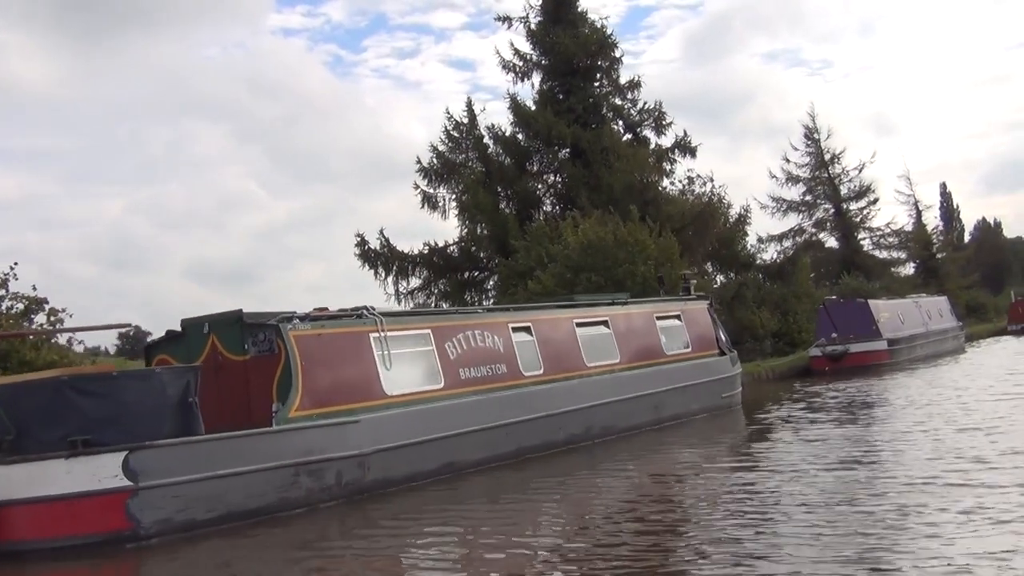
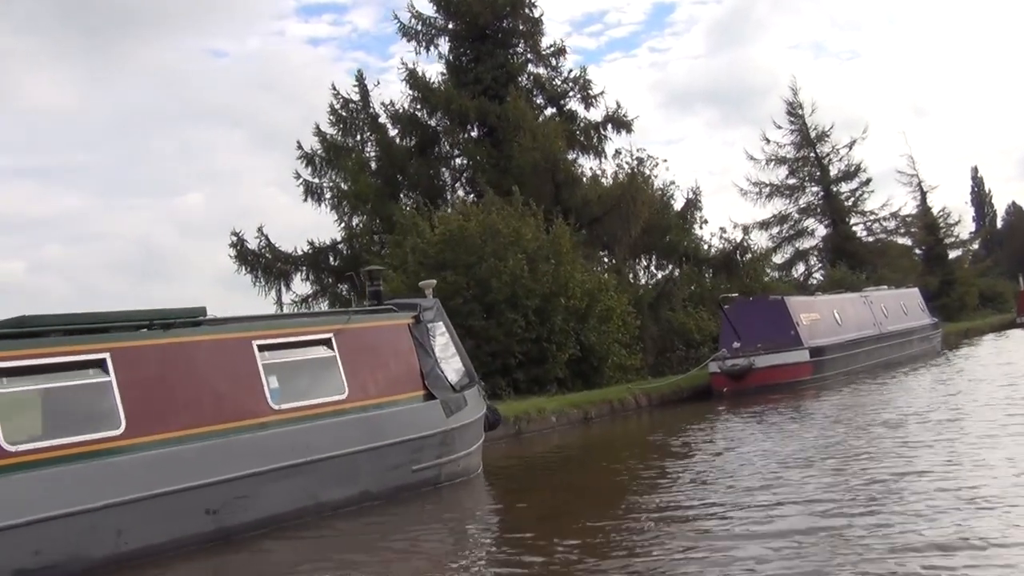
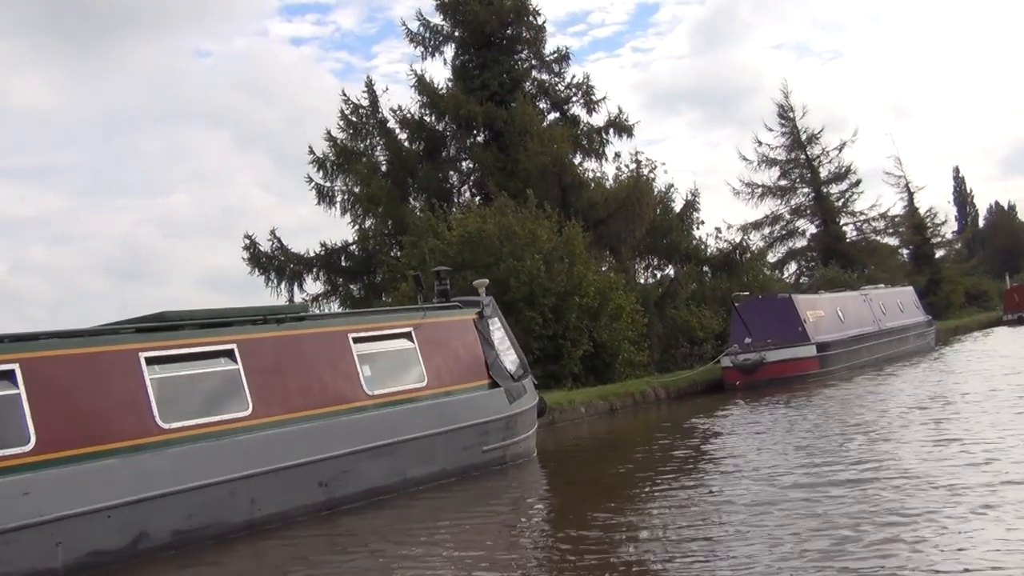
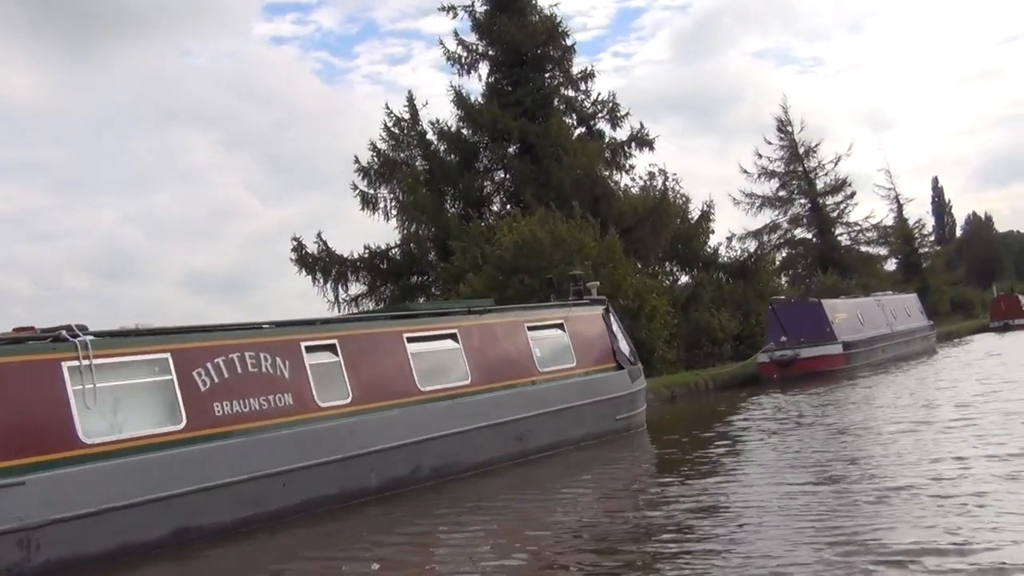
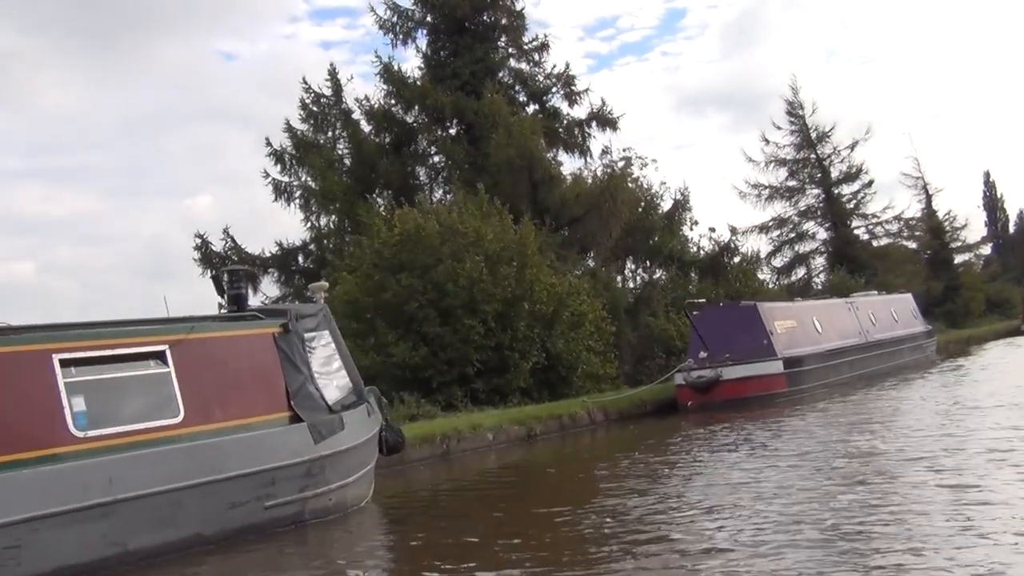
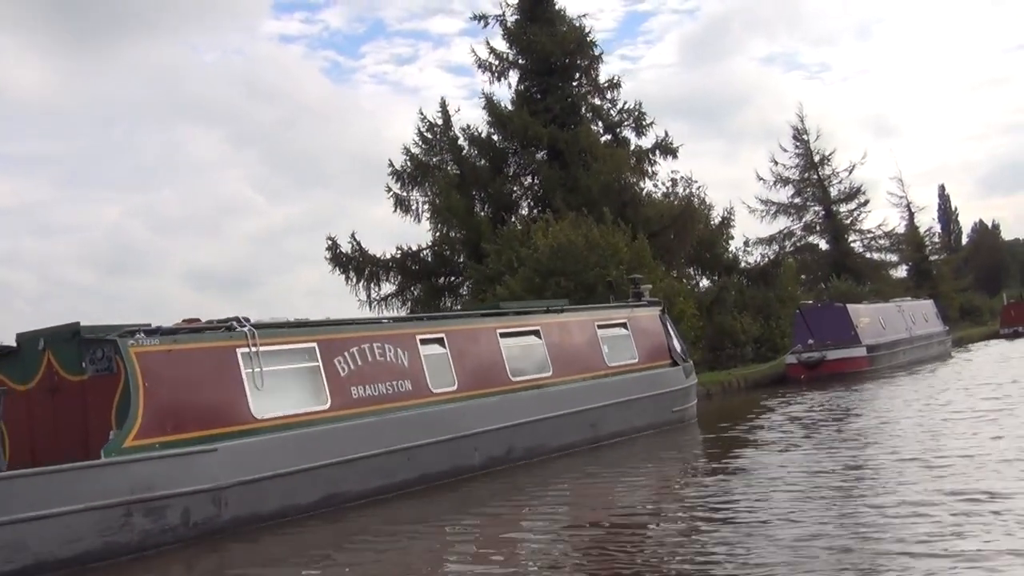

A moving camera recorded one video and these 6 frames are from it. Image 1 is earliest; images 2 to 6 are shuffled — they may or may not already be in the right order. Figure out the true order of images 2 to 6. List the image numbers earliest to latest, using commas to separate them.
6, 4, 3, 2, 5
